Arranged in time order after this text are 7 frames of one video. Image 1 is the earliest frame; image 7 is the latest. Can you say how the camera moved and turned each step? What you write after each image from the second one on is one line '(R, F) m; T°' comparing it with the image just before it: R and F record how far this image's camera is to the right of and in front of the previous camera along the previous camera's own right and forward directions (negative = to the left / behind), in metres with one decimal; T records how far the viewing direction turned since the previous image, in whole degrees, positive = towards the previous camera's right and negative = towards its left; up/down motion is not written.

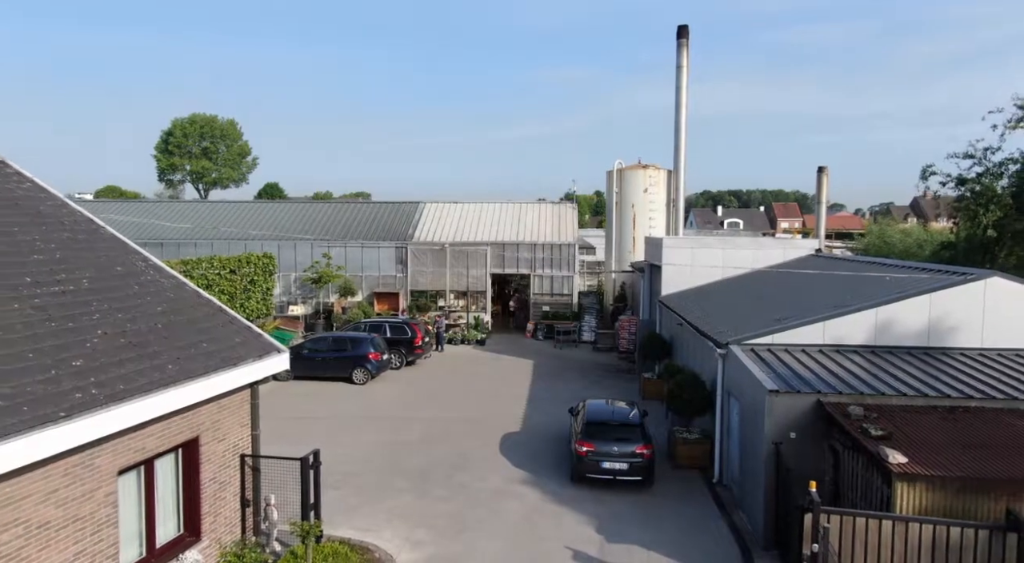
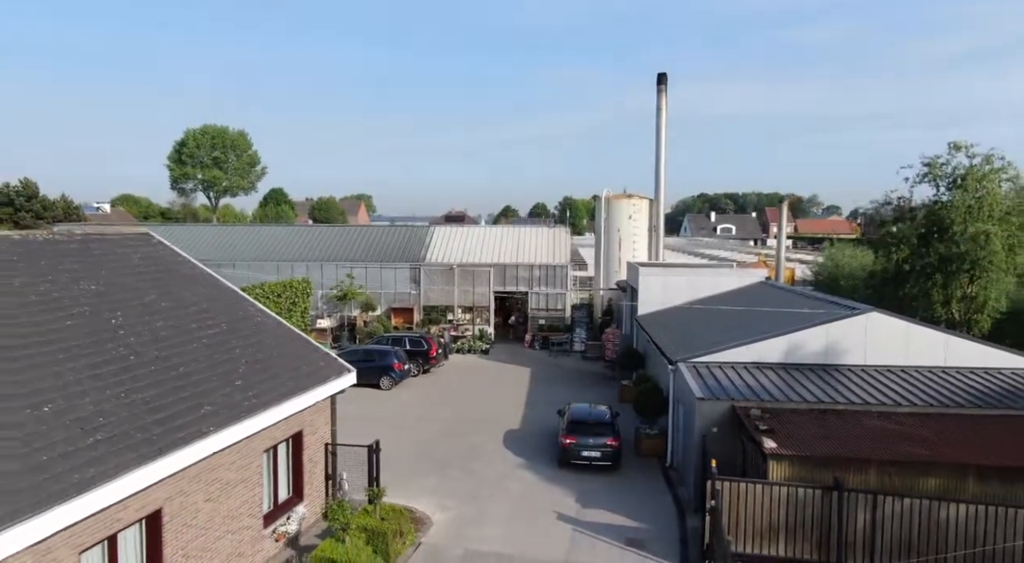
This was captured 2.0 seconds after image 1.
(0.0, -3.6) m; 0°
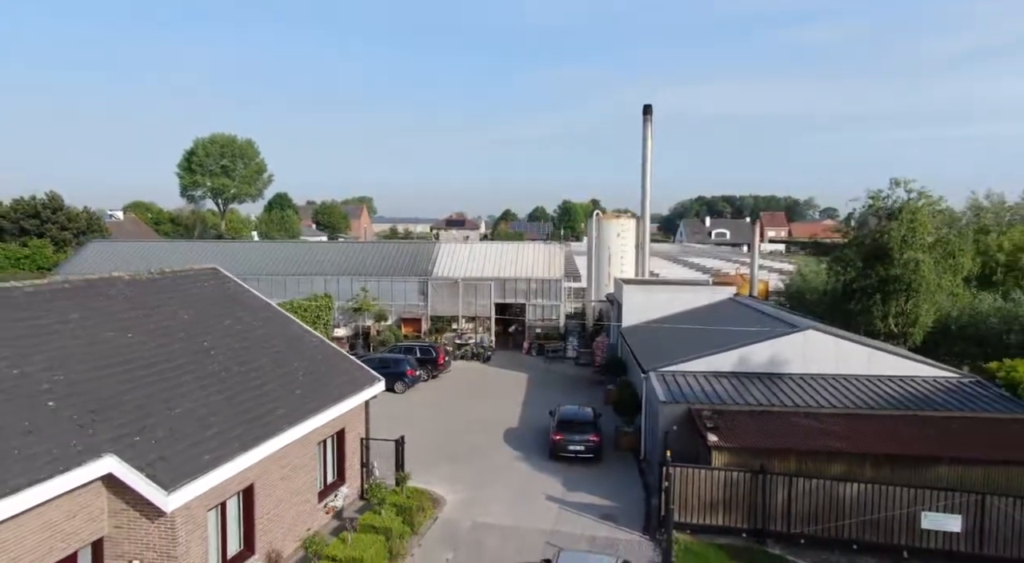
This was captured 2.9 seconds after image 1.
(0.0, -2.9) m; 0°
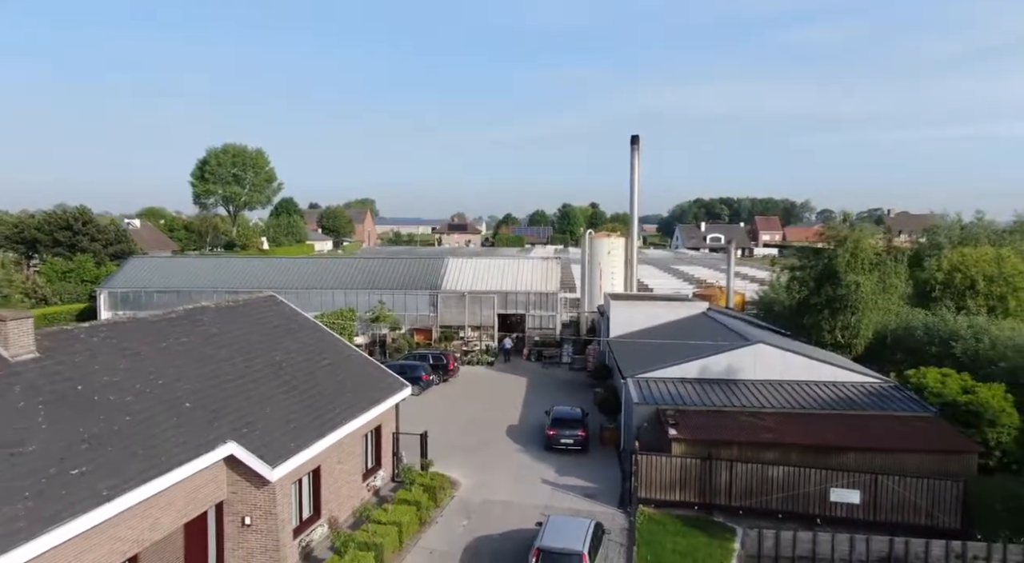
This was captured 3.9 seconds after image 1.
(0.0, -3.6) m; 0°
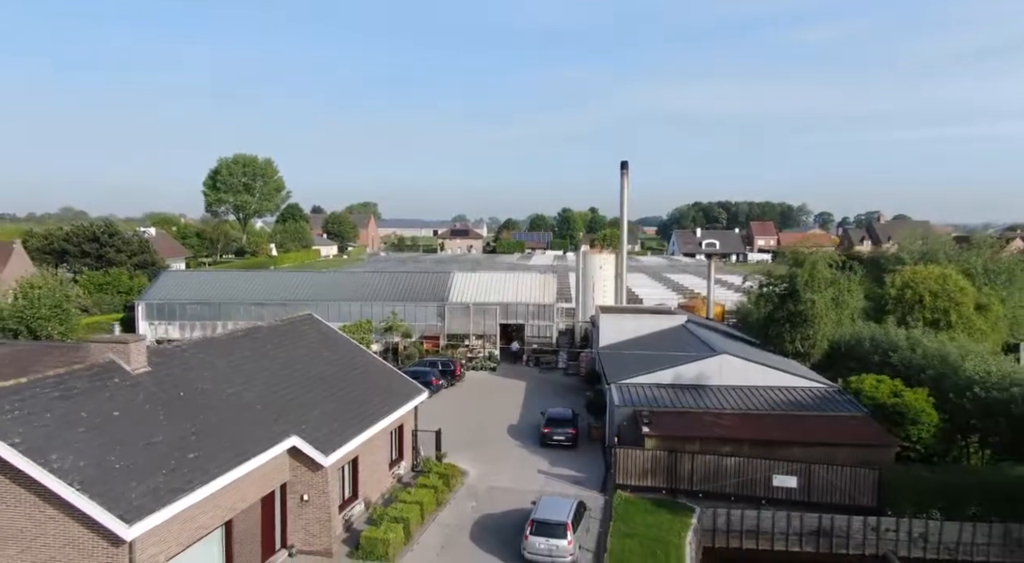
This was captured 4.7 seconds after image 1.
(0.0, -3.5) m; 0°
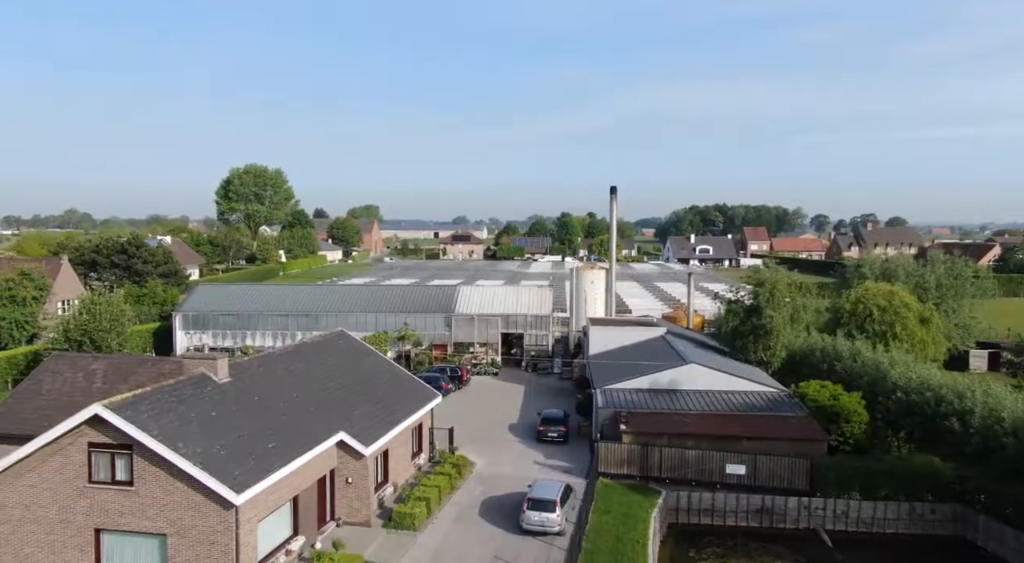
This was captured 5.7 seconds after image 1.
(0.0, -4.3) m; 0°
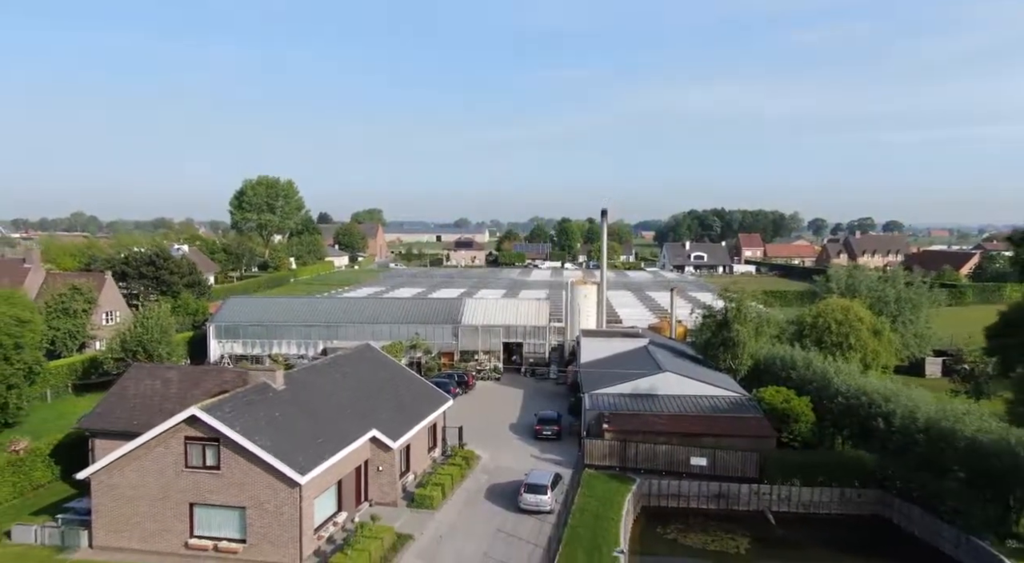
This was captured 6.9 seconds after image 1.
(0.0, -4.7) m; 0°
